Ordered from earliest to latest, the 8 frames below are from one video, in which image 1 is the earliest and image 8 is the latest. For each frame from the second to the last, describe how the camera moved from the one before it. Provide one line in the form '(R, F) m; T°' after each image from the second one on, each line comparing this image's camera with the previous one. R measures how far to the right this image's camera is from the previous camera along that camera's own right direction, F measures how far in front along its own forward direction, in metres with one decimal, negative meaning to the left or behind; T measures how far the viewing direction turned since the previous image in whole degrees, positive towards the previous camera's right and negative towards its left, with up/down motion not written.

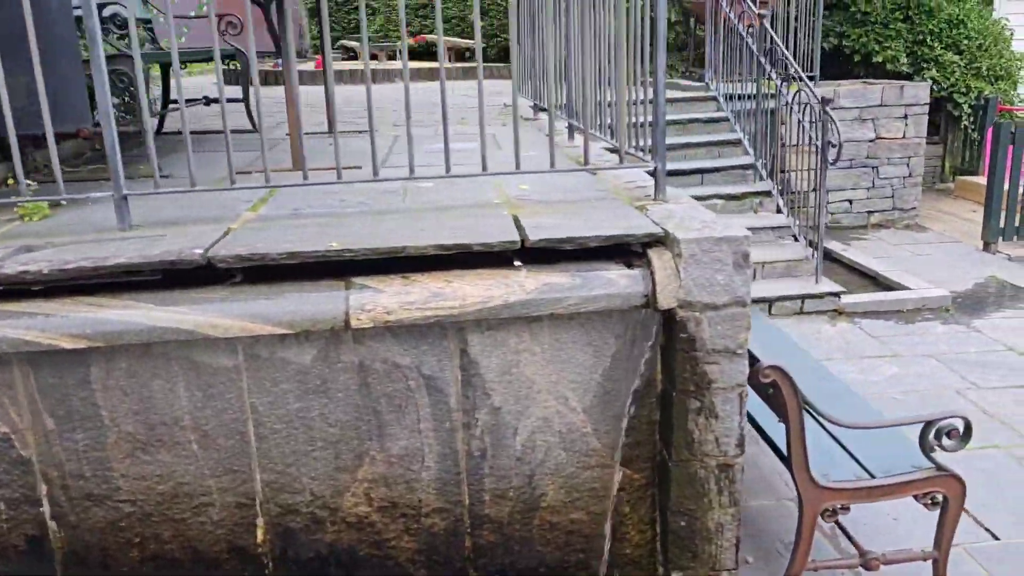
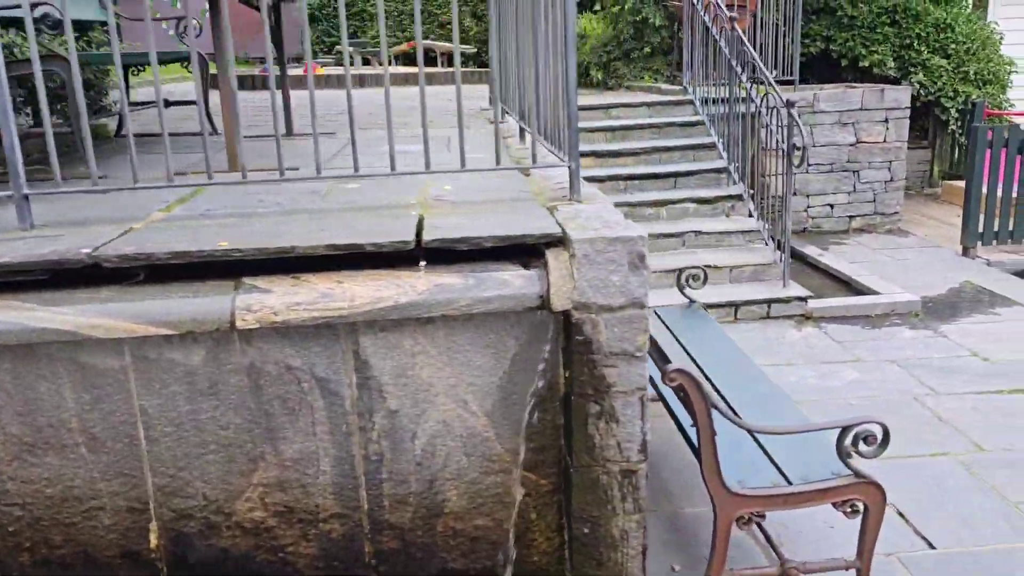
(+0.2, 0.0) m; -1°
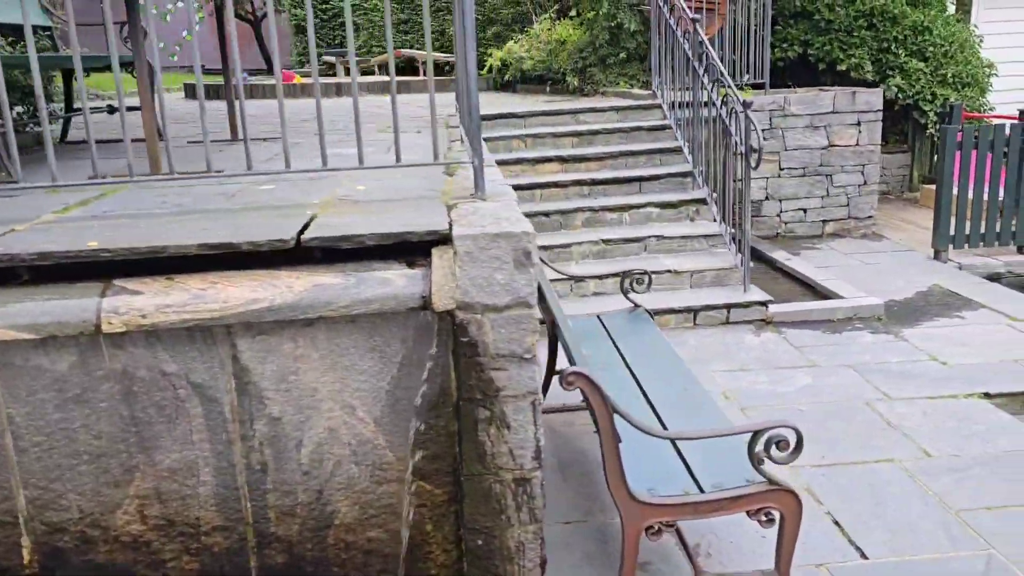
(+0.2, +0.1) m; 0°
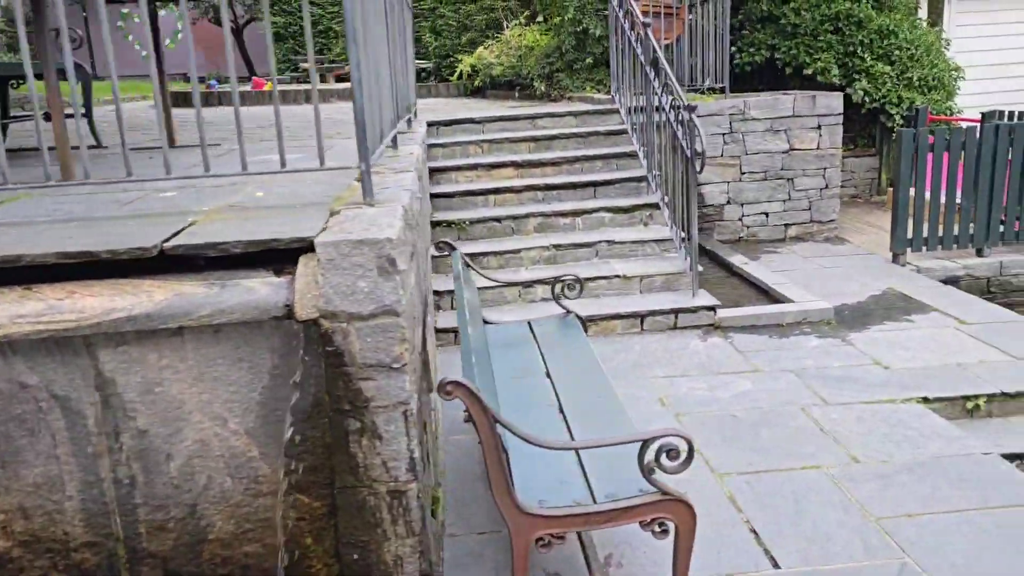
(+0.2, 0.0) m; 0°
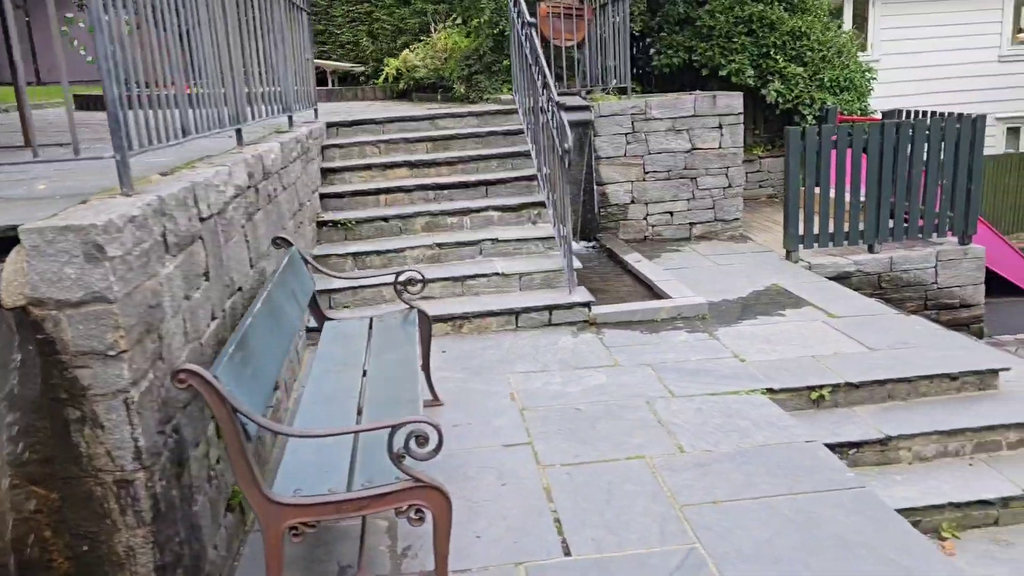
(+0.5, 0.0) m; +2°
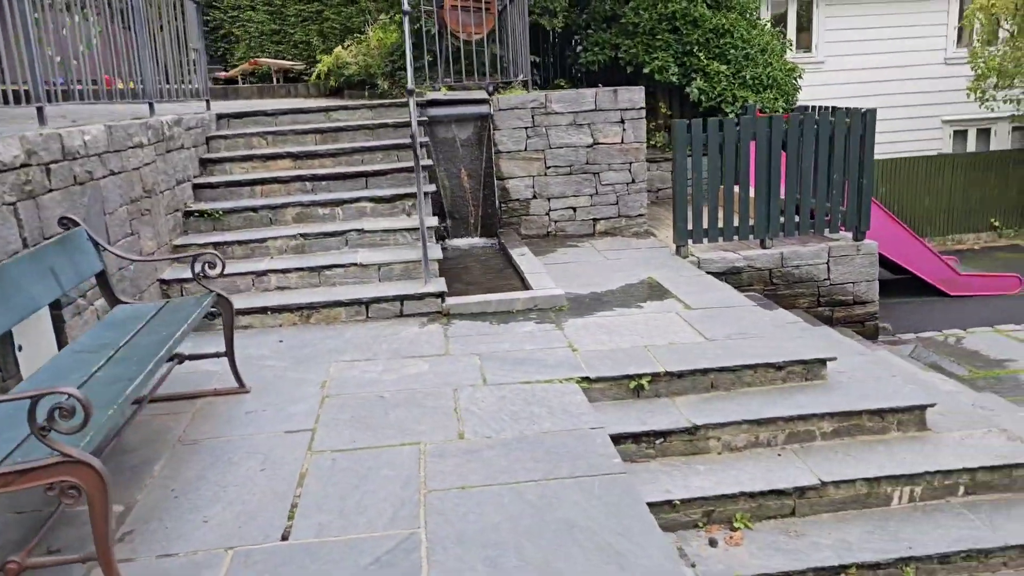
(+0.7, +0.1) m; 0°
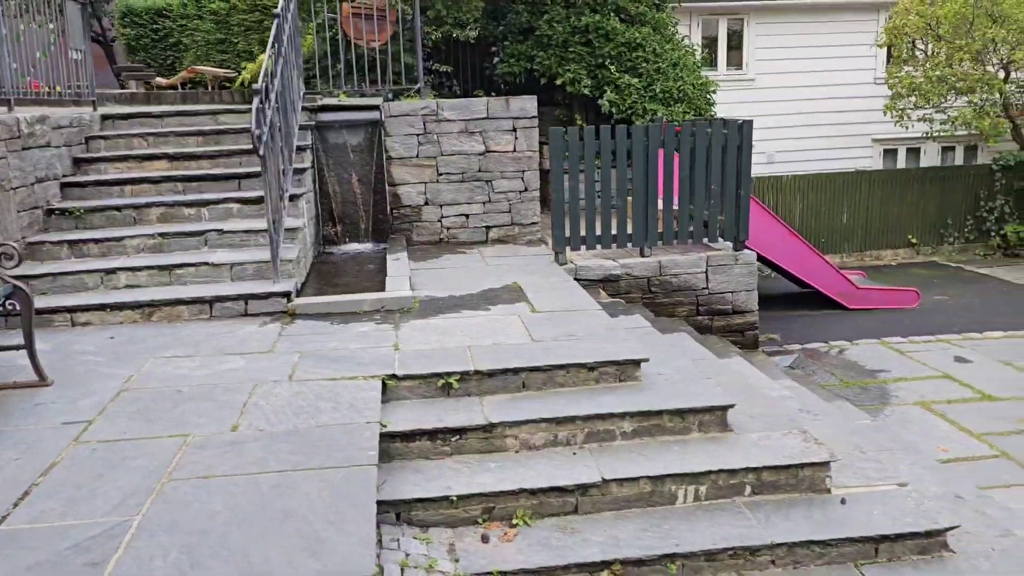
(+0.7, 0.0) m; +1°
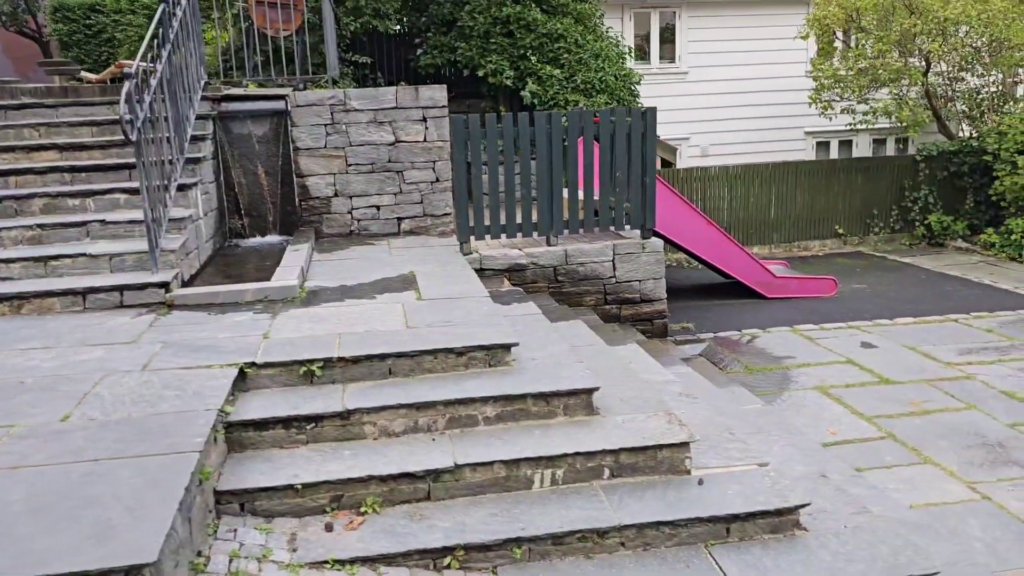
(+0.4, +0.1) m; +2°
